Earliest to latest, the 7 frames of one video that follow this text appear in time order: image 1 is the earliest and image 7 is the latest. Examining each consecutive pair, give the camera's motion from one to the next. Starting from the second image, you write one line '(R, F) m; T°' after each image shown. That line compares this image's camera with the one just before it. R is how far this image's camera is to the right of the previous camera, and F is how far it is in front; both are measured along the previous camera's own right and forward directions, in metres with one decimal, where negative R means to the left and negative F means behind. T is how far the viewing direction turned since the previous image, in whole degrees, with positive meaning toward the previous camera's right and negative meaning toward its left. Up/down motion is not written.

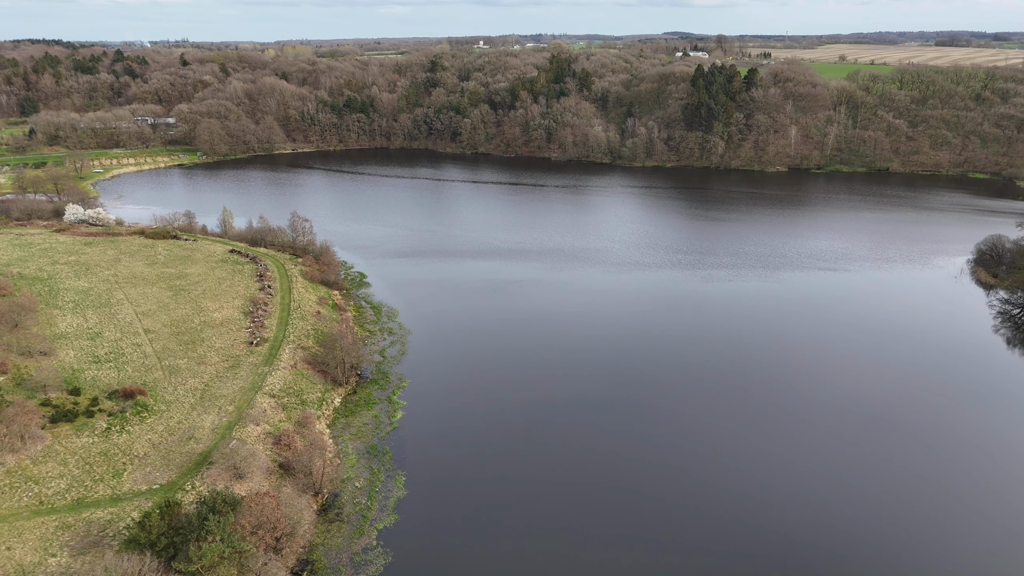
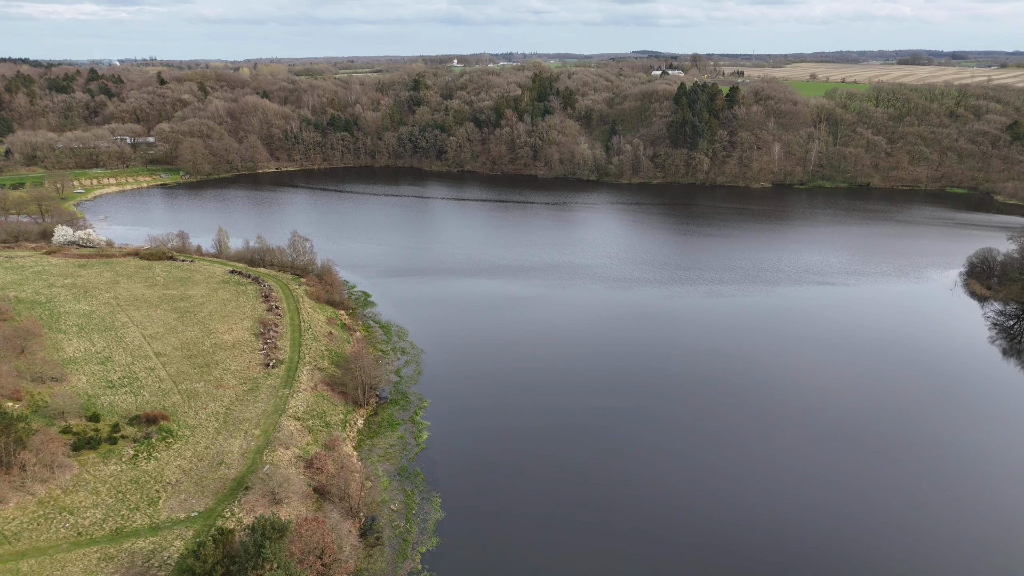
(-1.4, -0.1) m; +2°
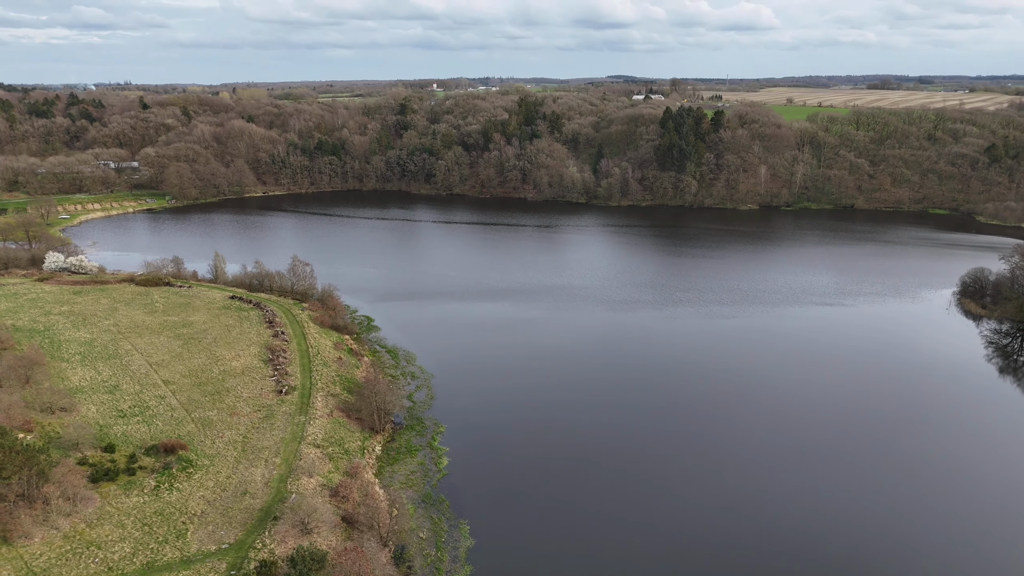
(-1.1, -0.1) m; +1°
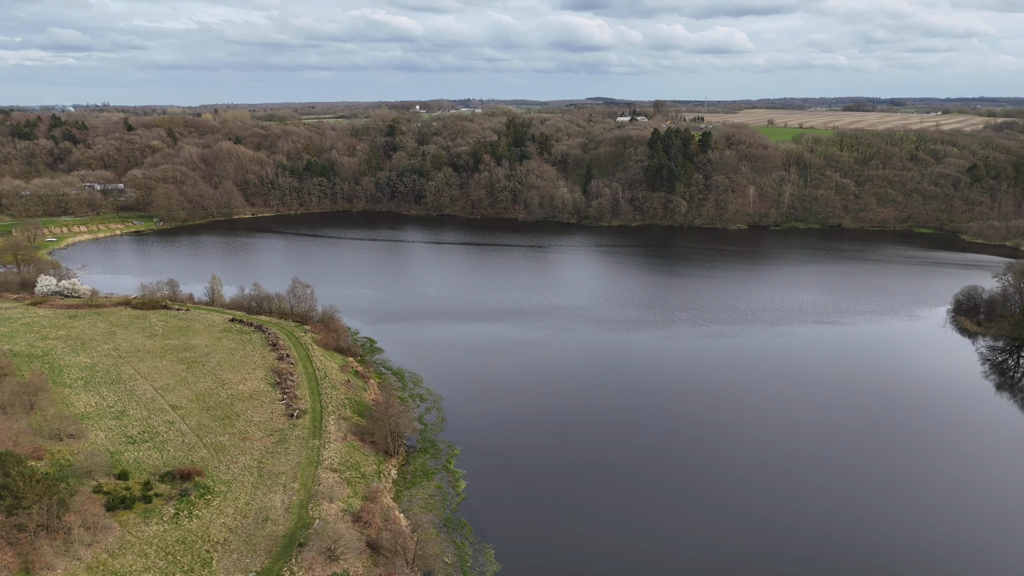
(-0.9, -0.1) m; +1°
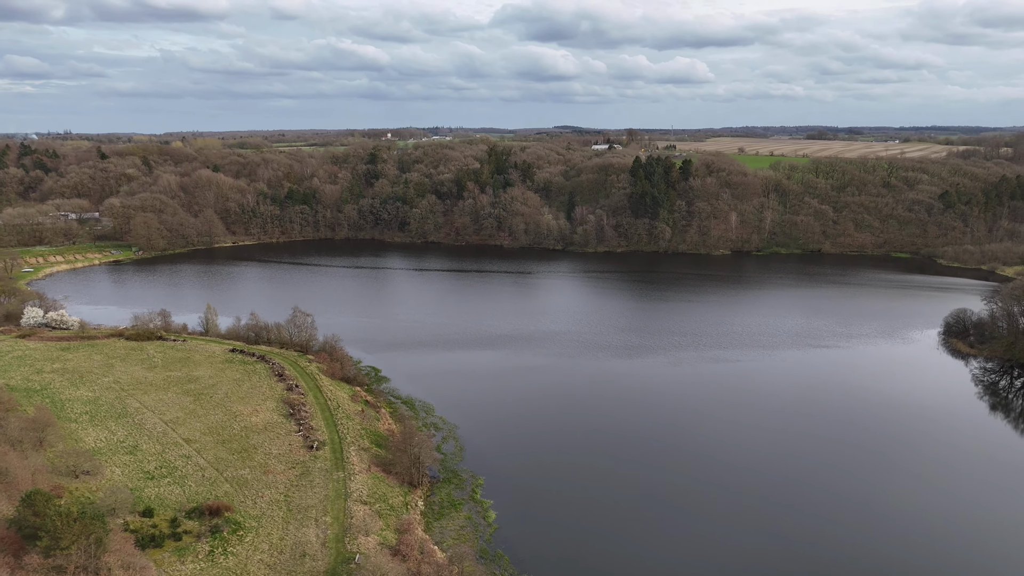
(-1.5, -0.2) m; +2°
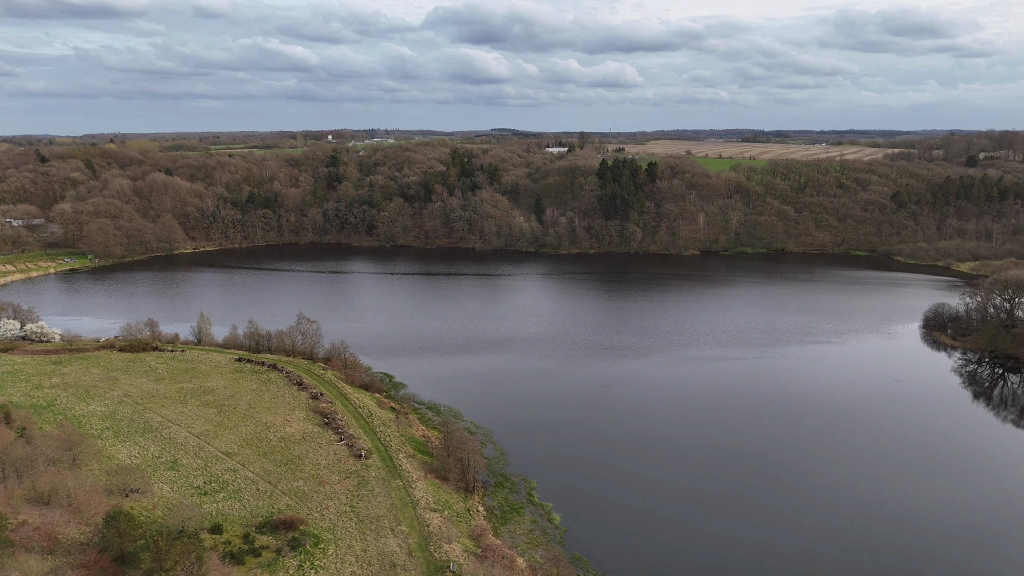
(-3.2, -0.1) m; +3°
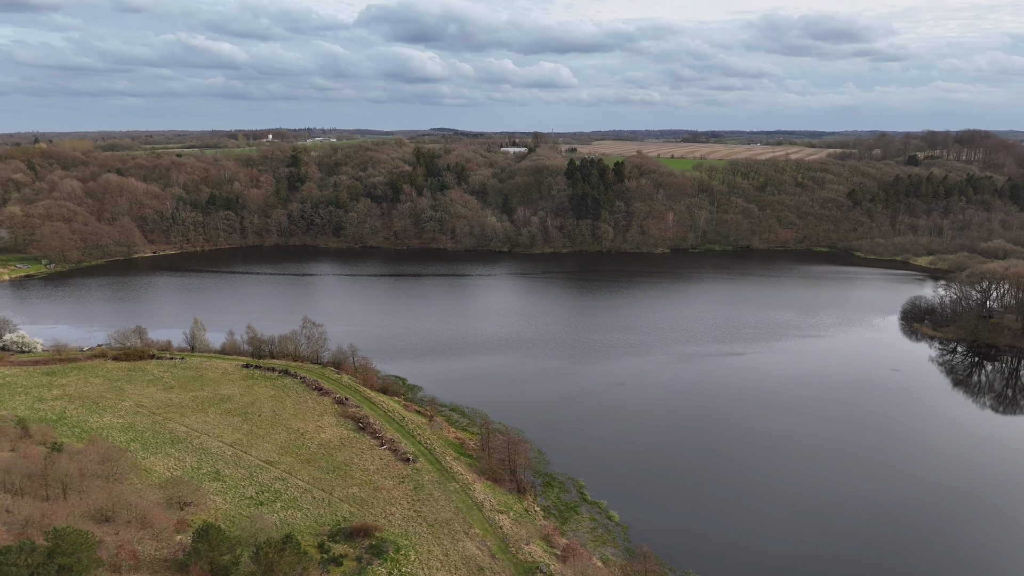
(-3.0, -0.1) m; +3°
